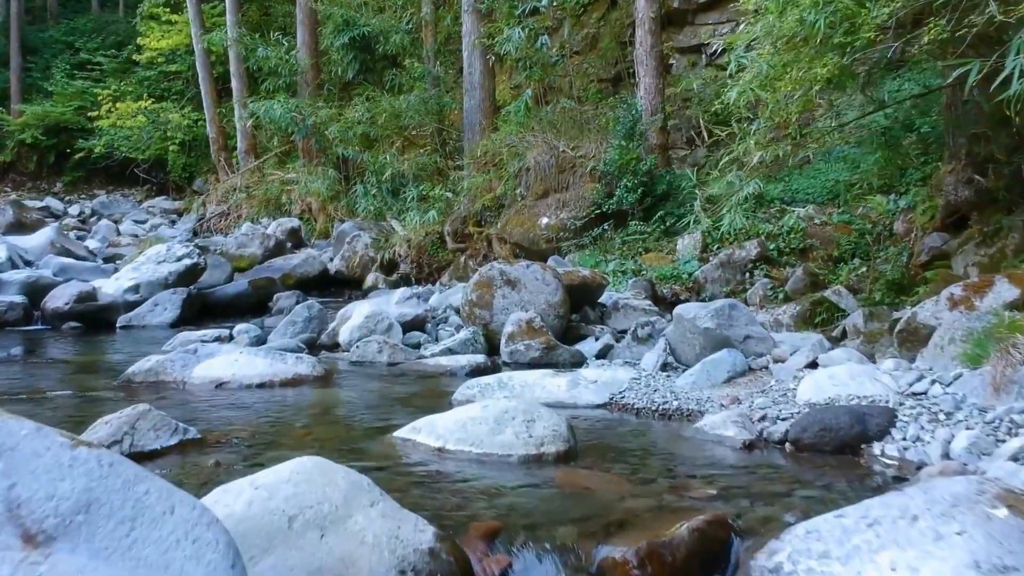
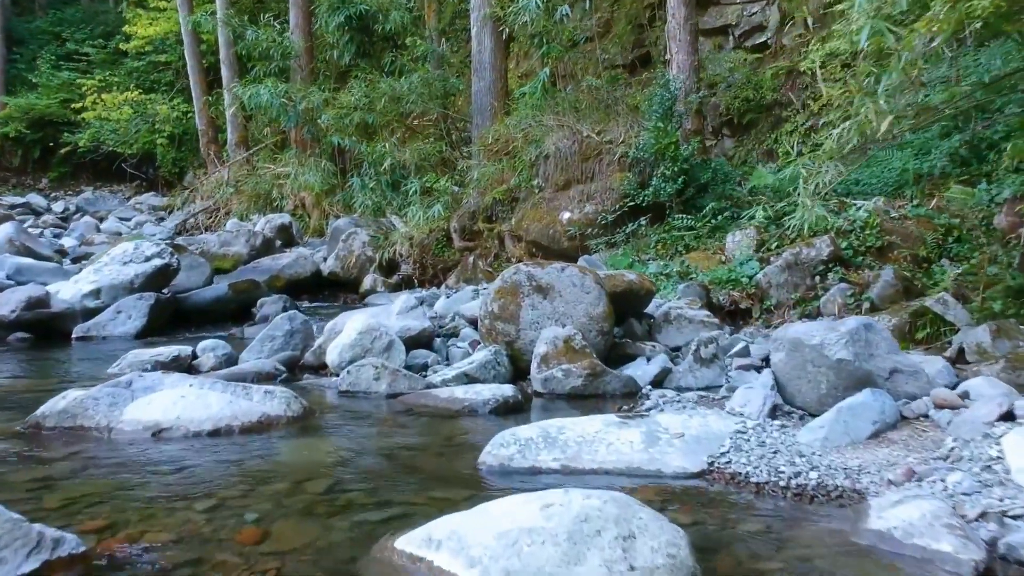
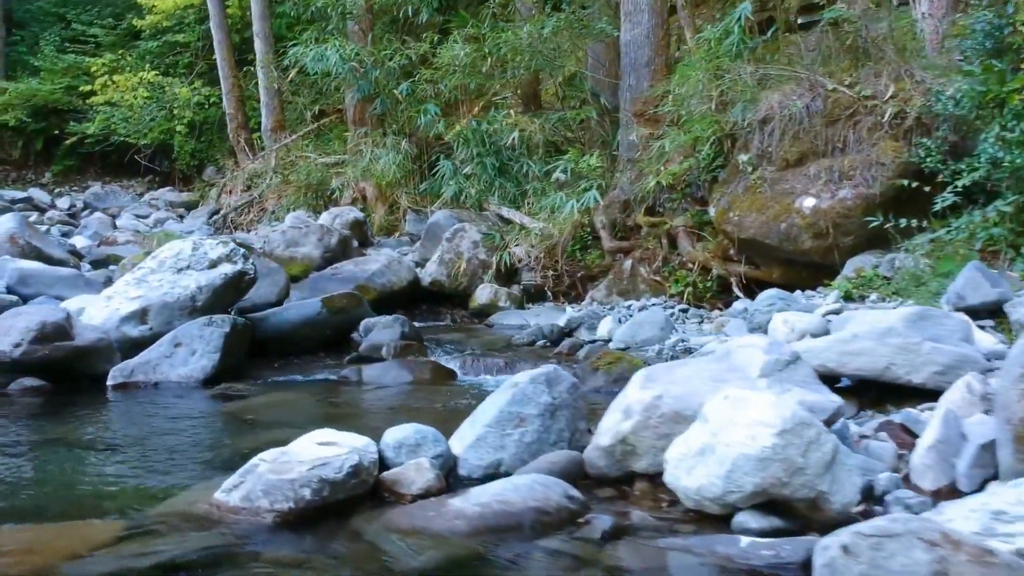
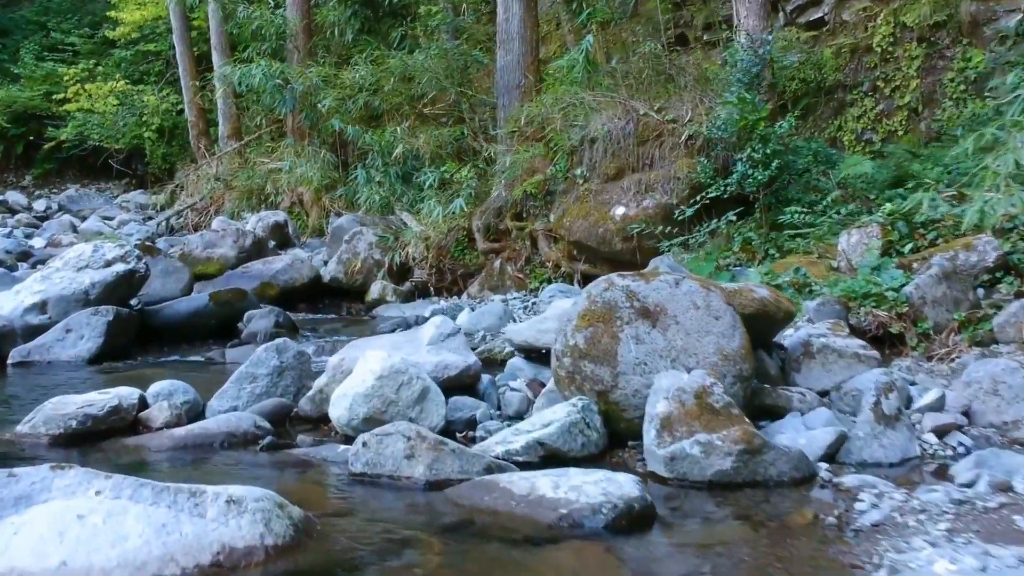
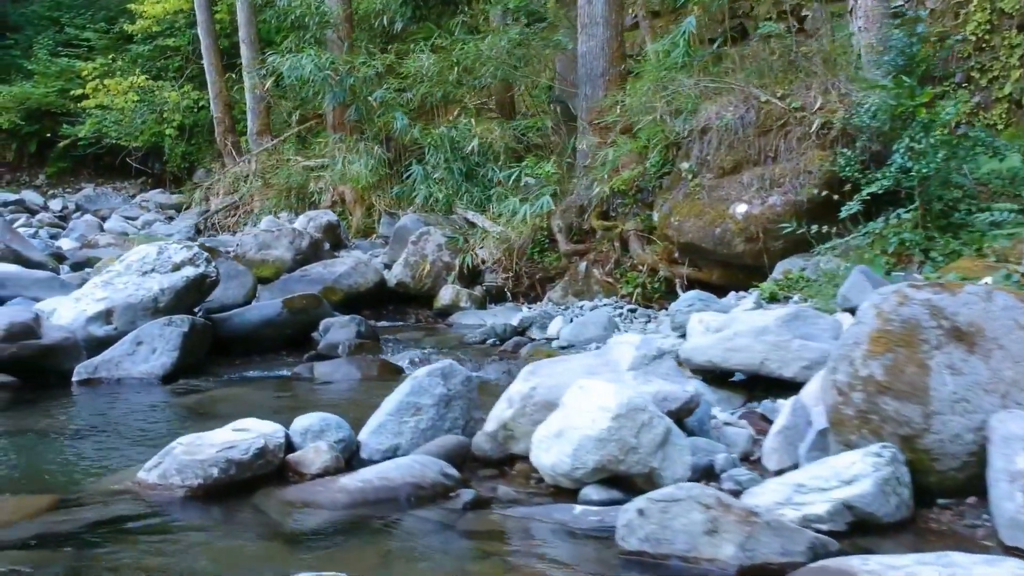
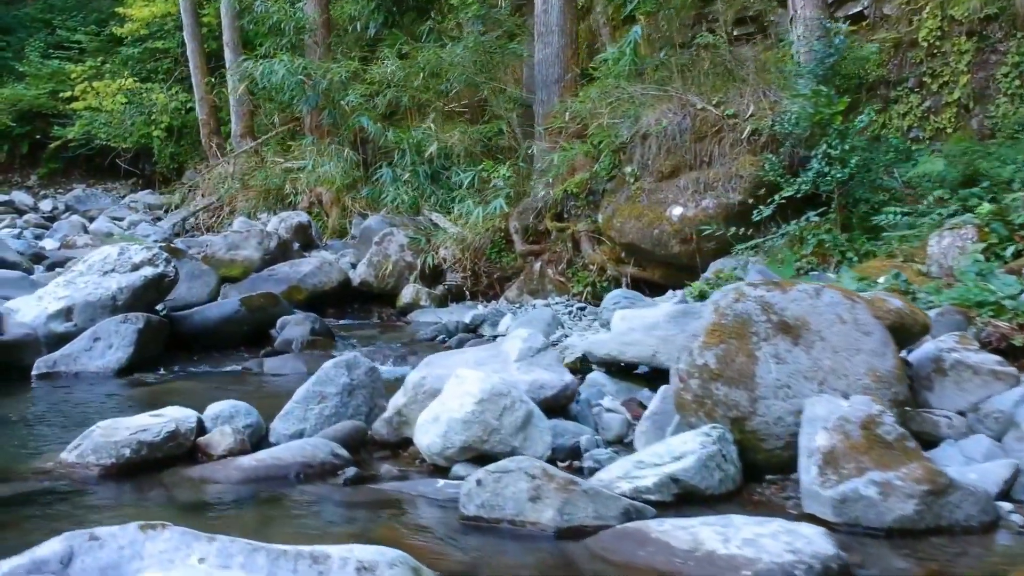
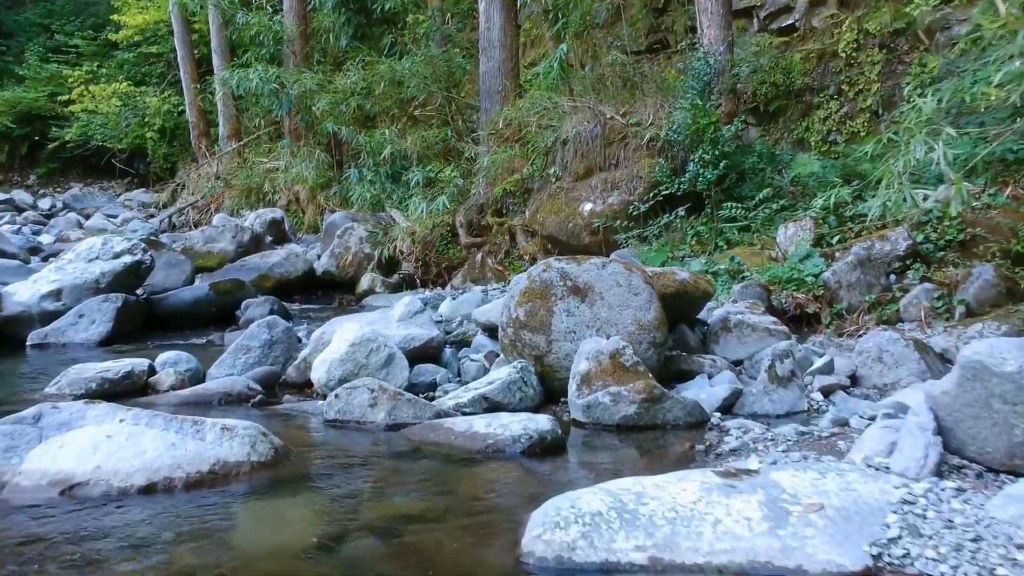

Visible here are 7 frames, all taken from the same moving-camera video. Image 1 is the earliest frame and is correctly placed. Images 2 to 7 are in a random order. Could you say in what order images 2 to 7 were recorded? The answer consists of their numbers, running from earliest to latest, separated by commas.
2, 7, 4, 6, 5, 3
